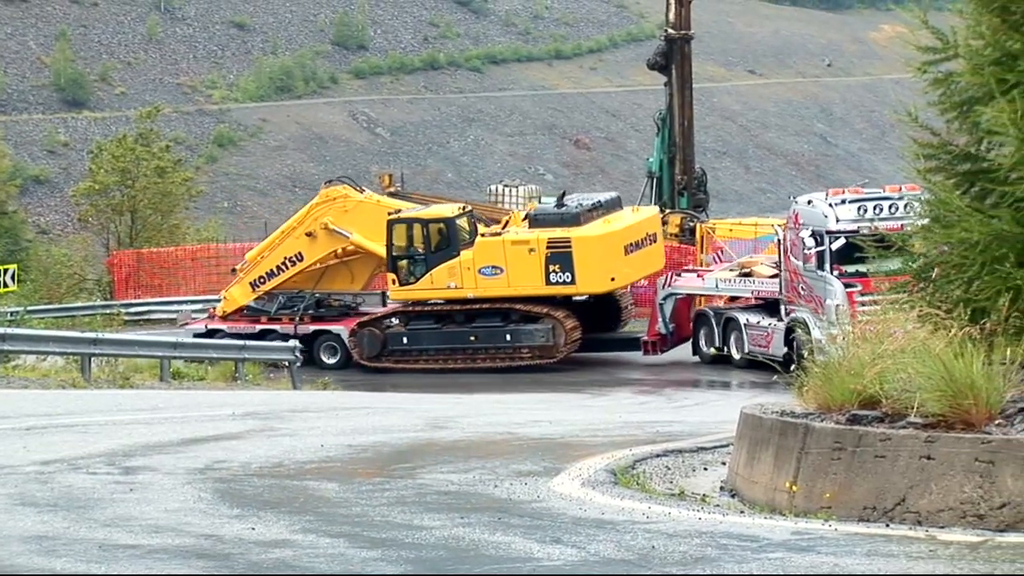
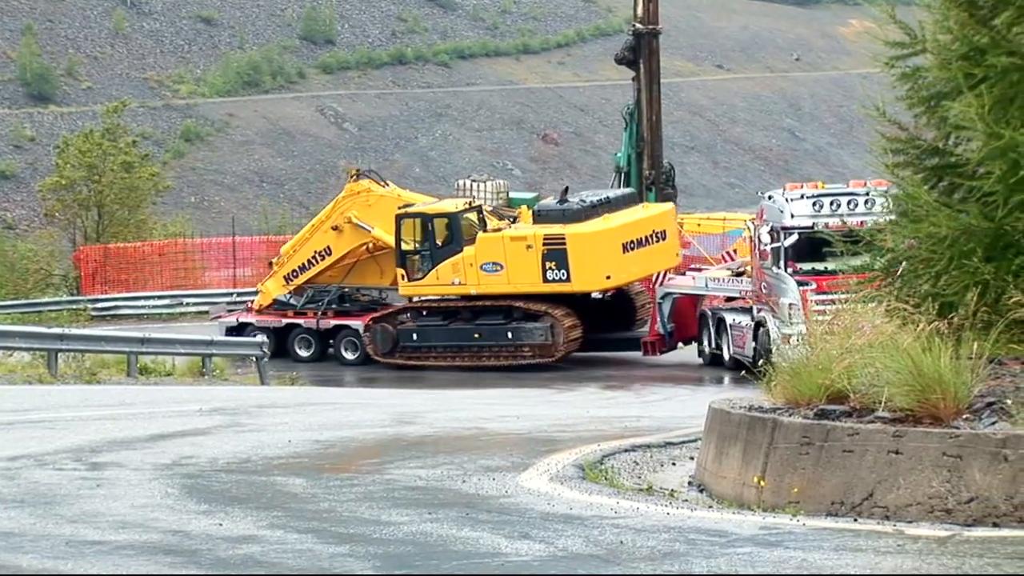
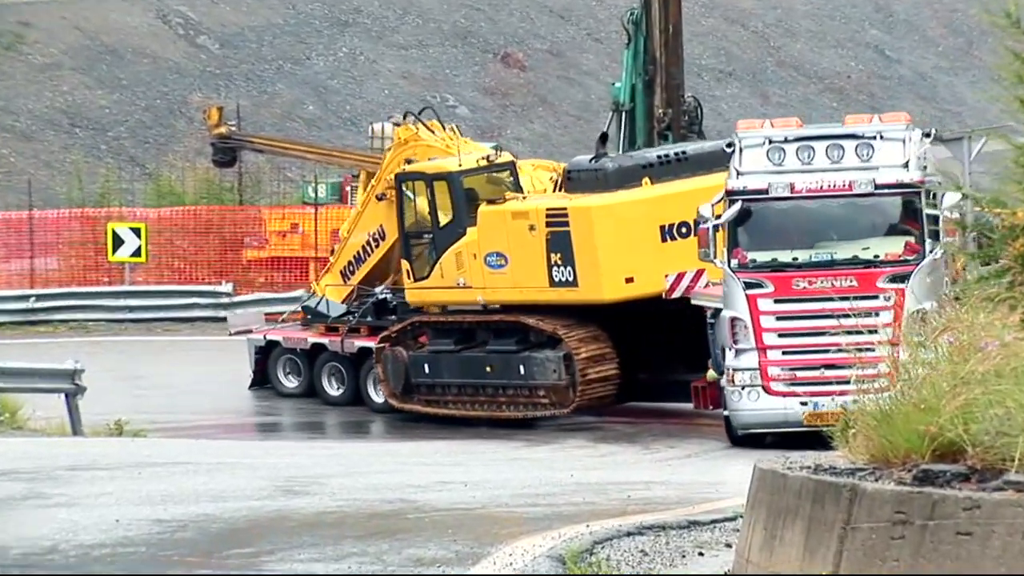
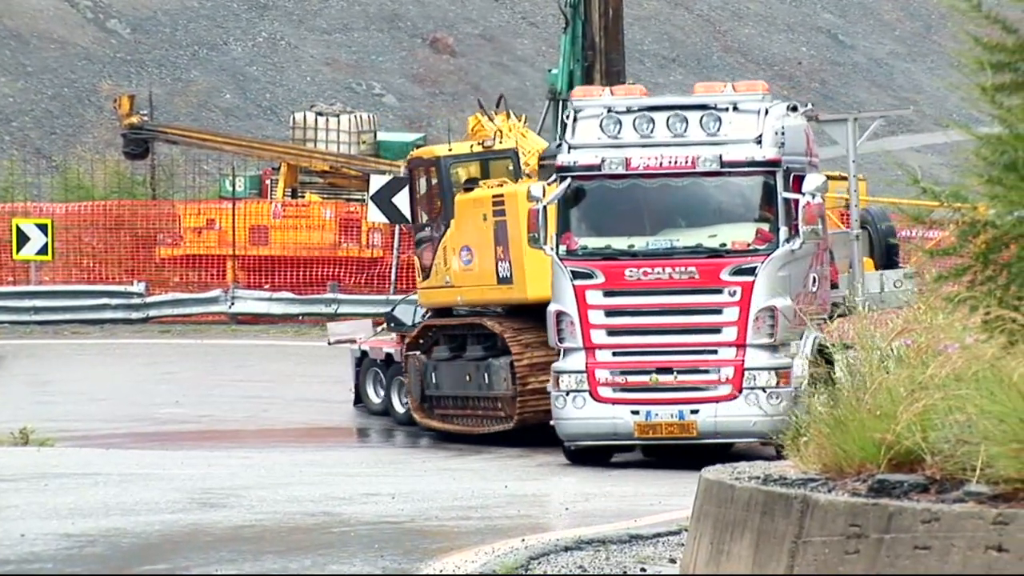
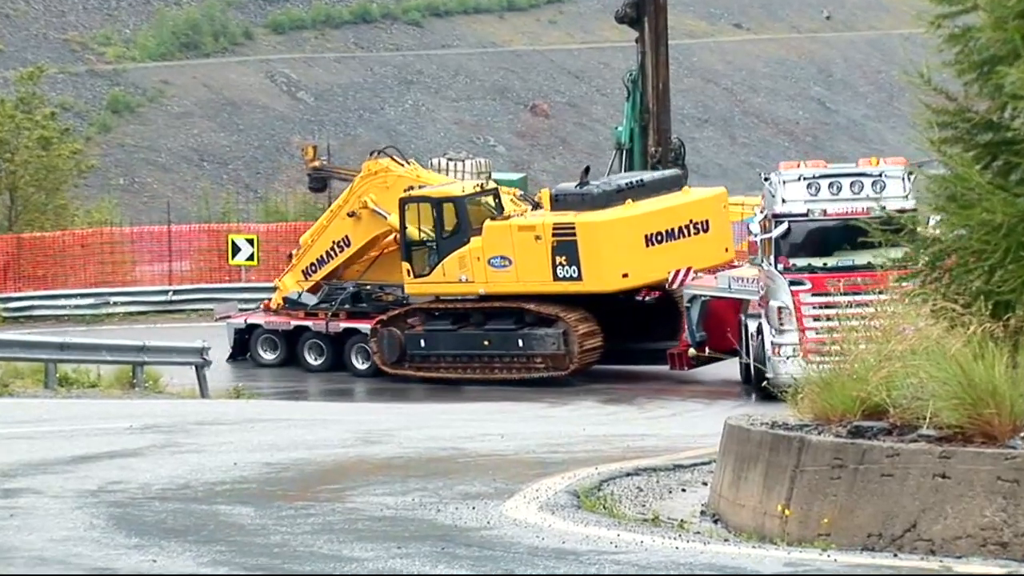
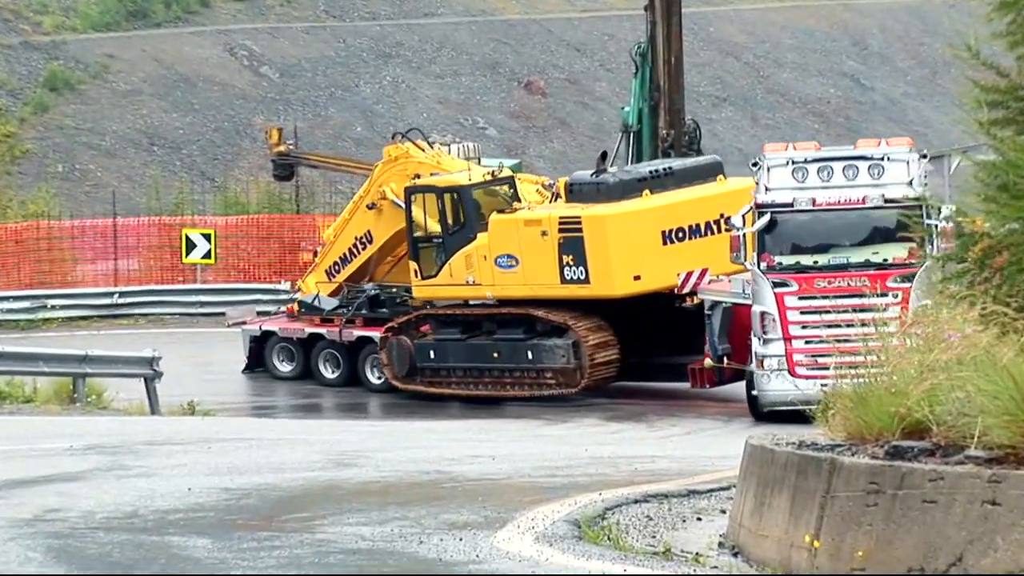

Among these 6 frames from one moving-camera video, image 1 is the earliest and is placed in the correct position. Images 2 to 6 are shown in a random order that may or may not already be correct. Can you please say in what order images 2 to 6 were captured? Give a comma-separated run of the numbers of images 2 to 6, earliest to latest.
2, 5, 6, 3, 4
